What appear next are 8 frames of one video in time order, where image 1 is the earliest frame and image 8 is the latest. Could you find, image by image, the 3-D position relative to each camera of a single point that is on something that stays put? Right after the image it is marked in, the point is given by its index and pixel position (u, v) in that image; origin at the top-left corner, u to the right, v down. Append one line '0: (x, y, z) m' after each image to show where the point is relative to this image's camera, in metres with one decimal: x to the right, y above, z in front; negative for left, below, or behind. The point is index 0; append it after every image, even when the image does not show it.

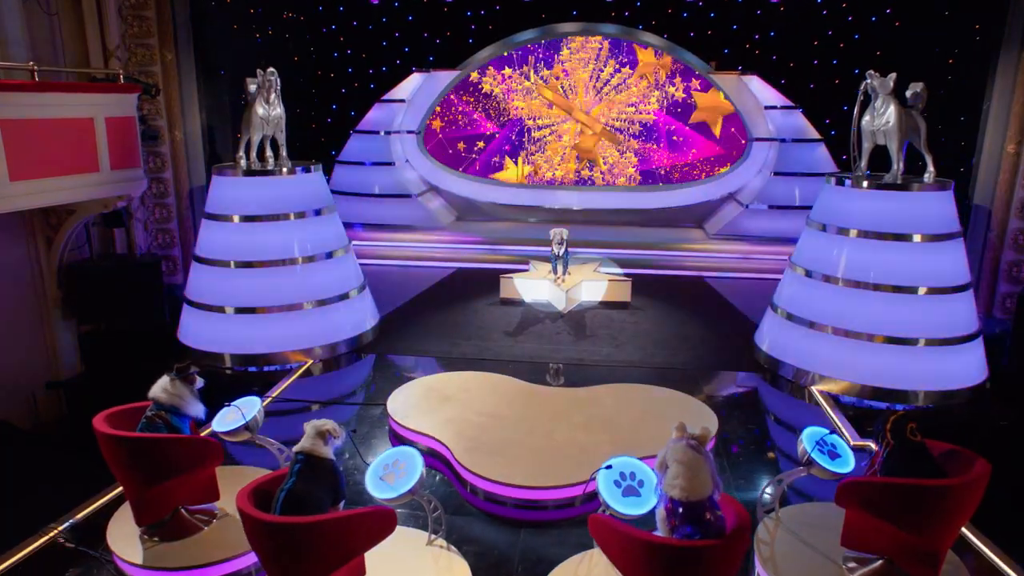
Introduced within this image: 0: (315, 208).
0: (-1.1, +0.5, +5.4) m
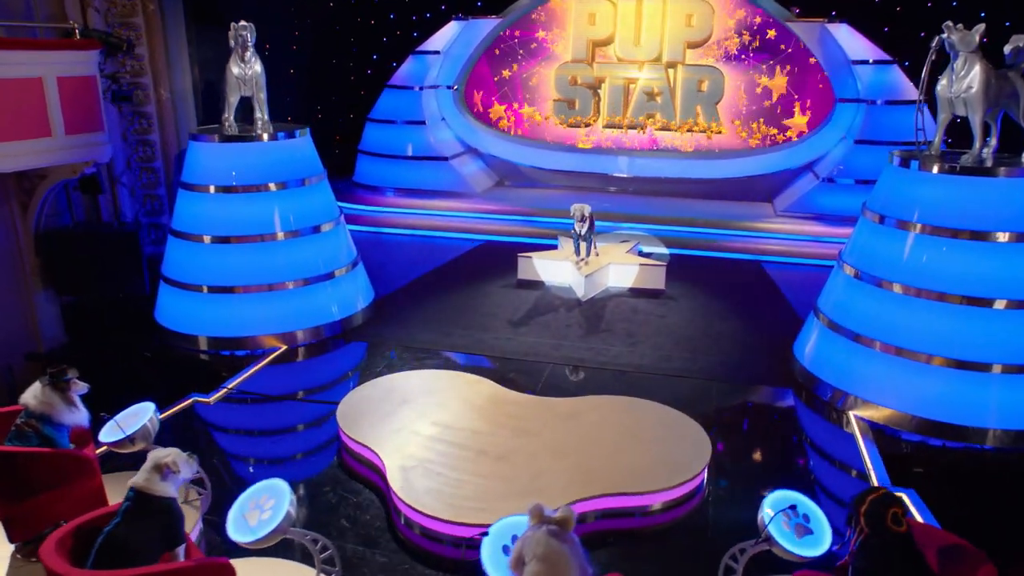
0: (-1.1, +0.6, +4.9) m
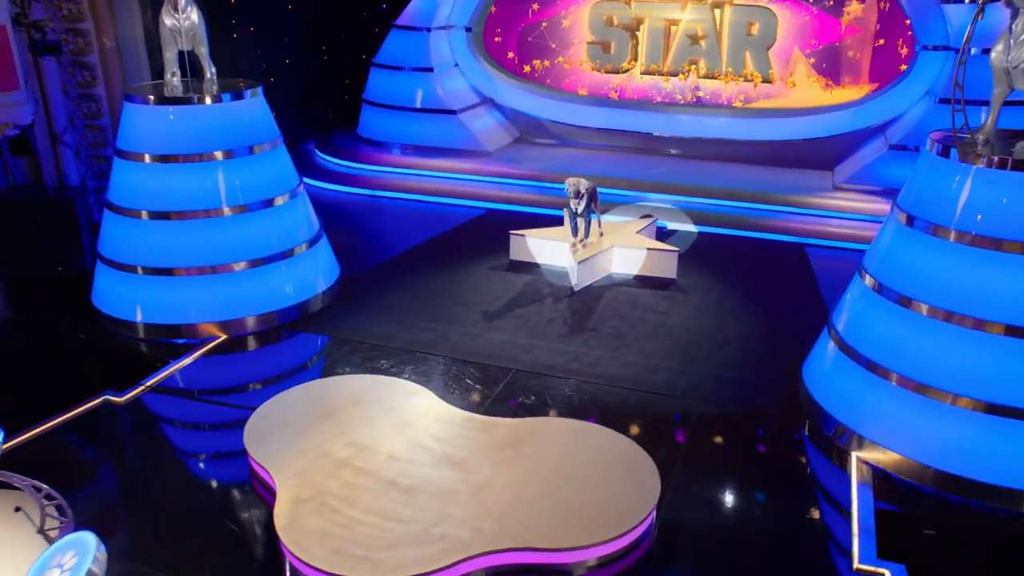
0: (-1.2, +0.7, +4.3) m
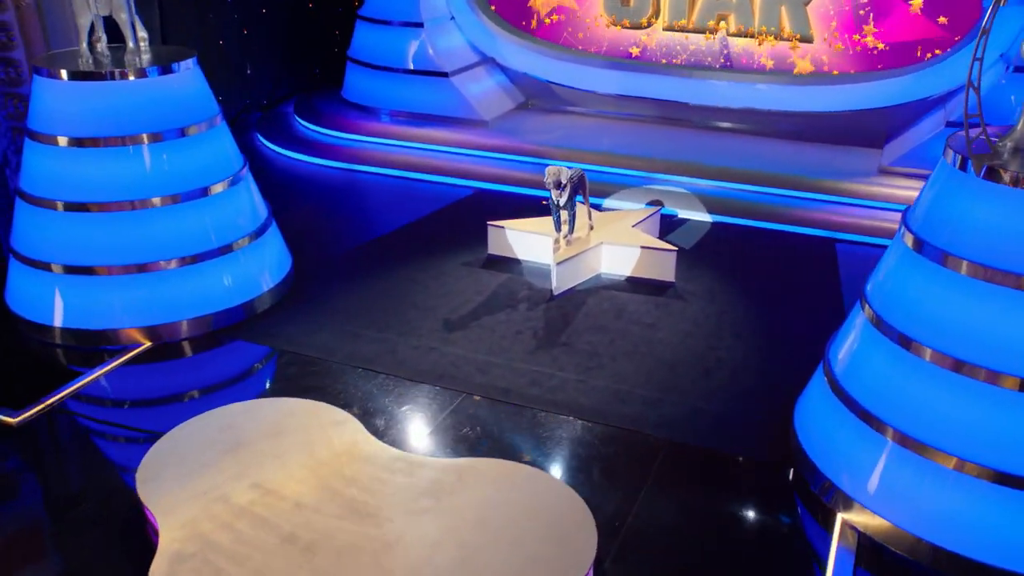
0: (-1.4, +0.7, +3.8) m
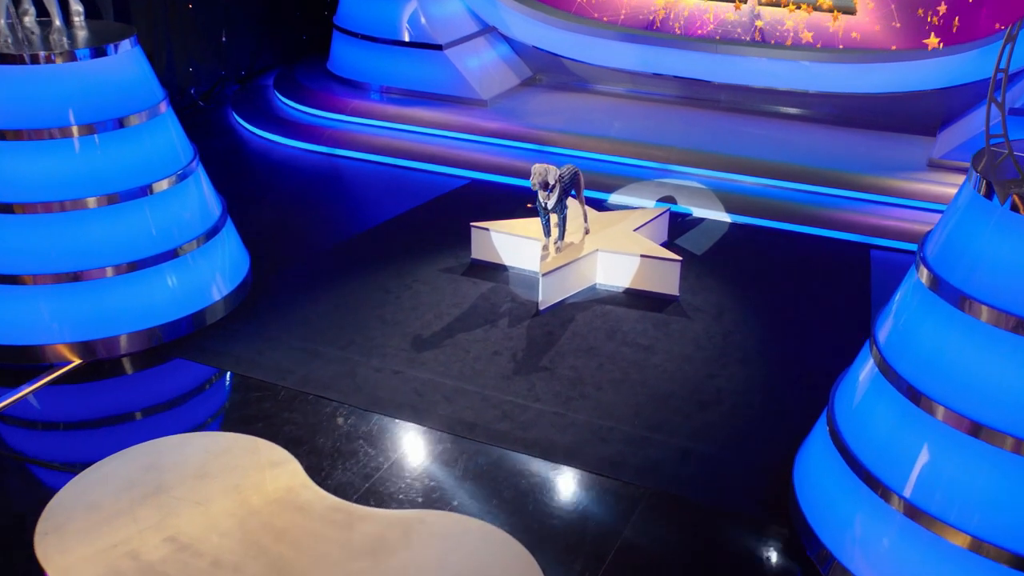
0: (-1.4, +0.6, +3.4) m
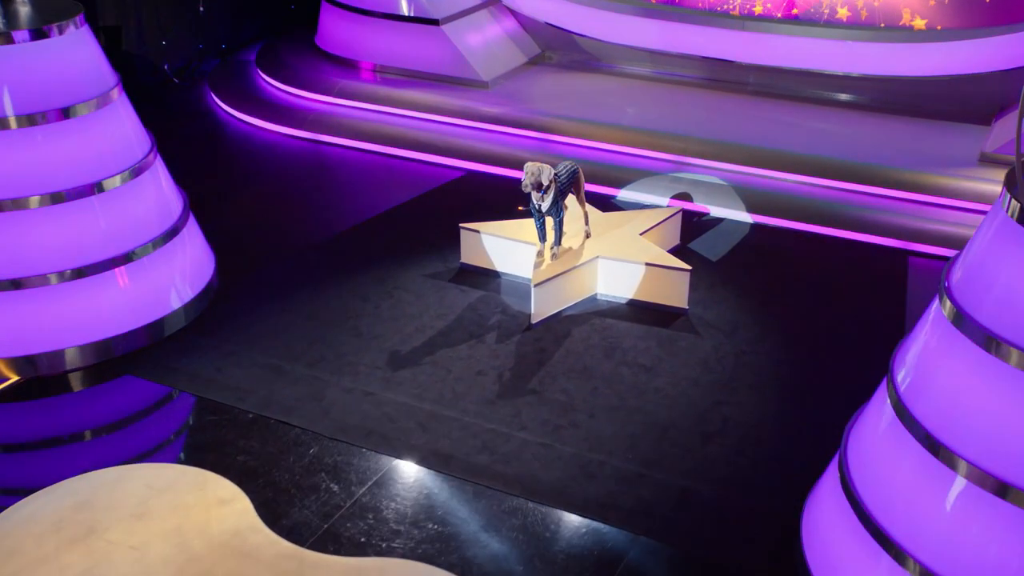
0: (-1.5, +0.6, +3.0) m
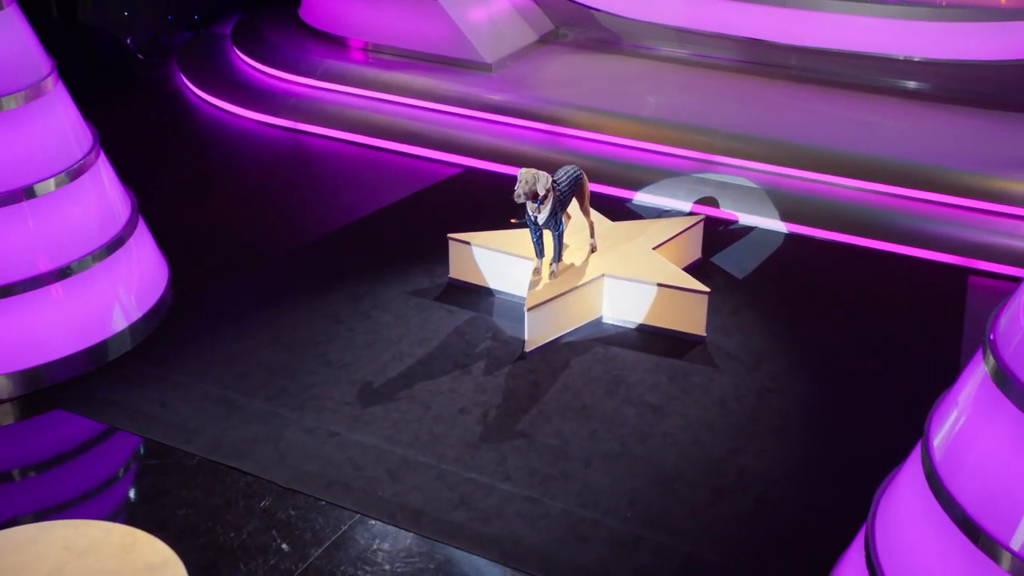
0: (-1.5, +0.6, +2.7) m
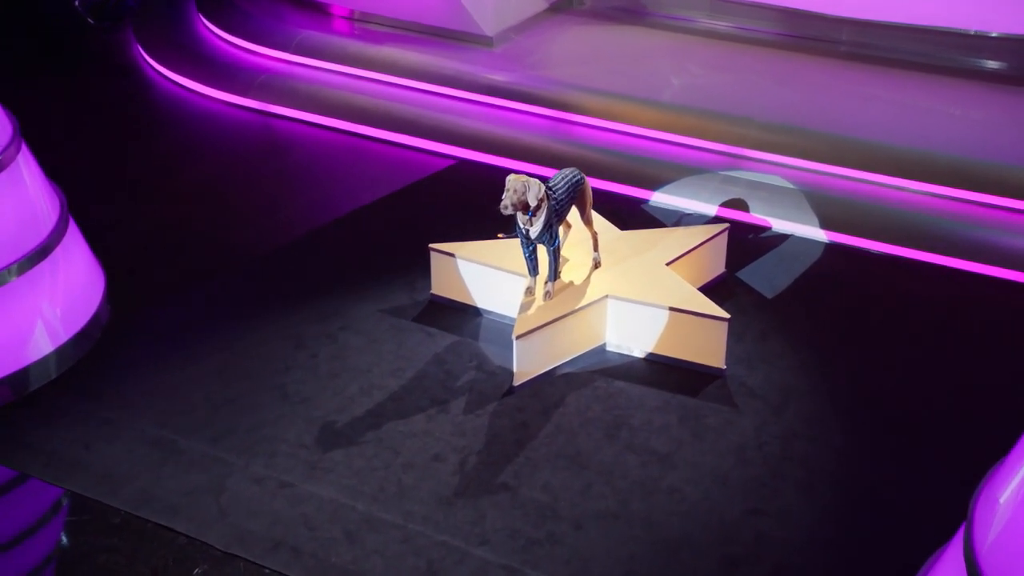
0: (-1.5, +0.5, +2.3) m
